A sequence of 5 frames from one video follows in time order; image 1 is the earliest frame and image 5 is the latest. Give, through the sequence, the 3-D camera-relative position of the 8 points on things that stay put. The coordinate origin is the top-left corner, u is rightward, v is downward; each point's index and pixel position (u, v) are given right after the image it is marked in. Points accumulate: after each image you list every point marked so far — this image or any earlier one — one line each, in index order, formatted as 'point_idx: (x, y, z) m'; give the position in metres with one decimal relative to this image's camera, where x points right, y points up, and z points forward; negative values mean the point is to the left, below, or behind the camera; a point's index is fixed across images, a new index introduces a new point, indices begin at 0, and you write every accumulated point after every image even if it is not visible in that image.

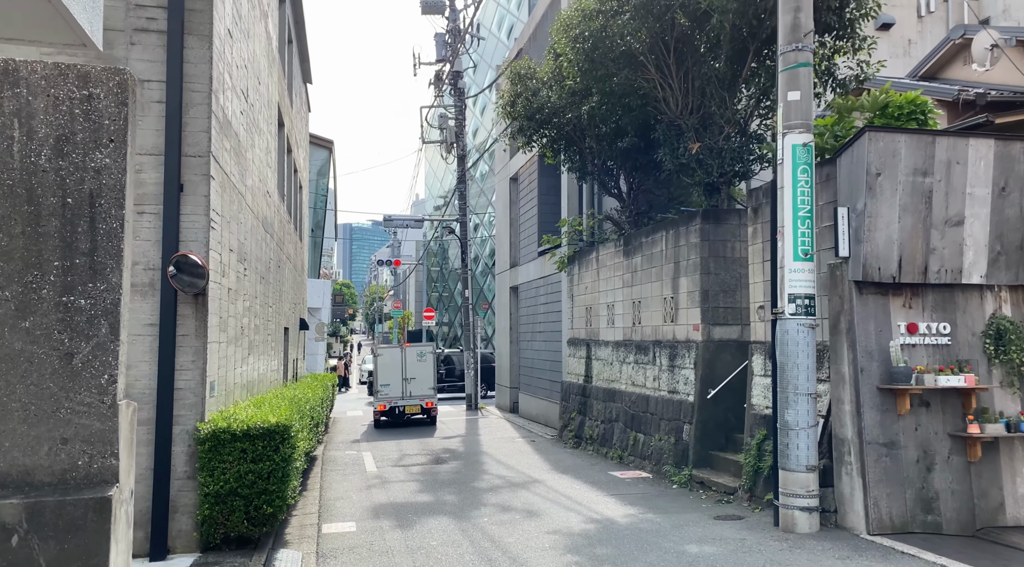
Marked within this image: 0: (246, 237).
0: (-3.5, +0.6, +9.5) m
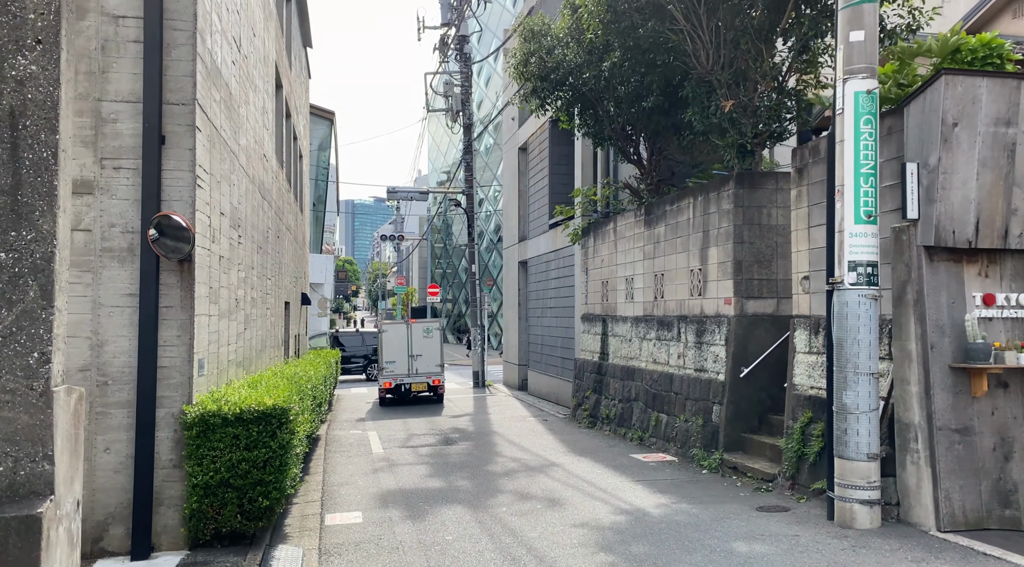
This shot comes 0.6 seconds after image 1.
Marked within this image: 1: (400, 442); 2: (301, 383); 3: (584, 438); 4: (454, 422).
0: (-3.3, +1.0, +8.7) m
1: (-2.0, -2.8, +13.0) m
2: (-2.9, -1.4, +10.0) m
3: (+1.3, -2.7, +12.7) m
4: (-1.2, -3.0, +15.6) m
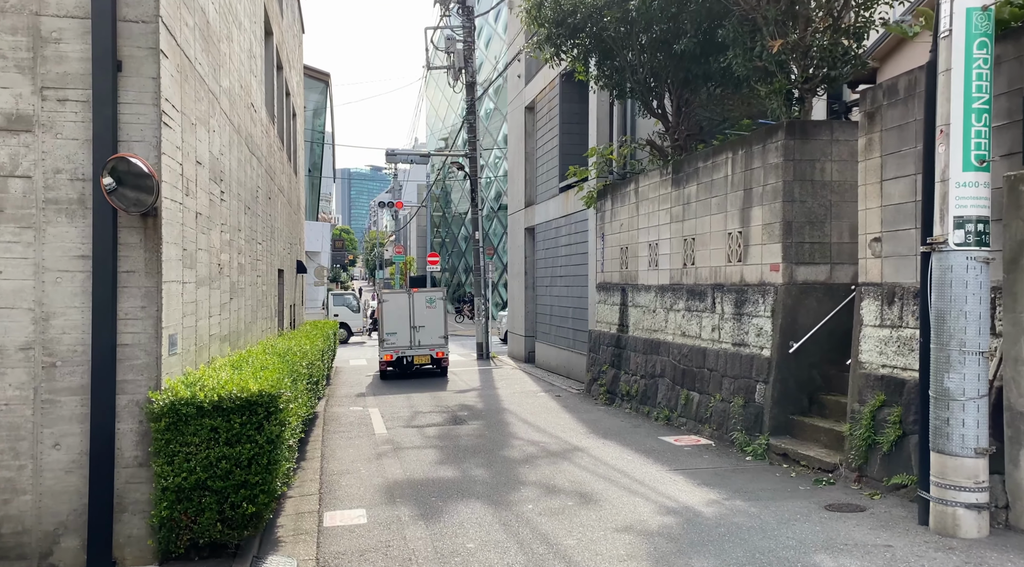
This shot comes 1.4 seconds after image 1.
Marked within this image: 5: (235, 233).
0: (-3.0, +1.4, +7.6) m
1: (-1.8, -2.3, +12.0) m
2: (-2.6, -0.9, +8.9) m
3: (+1.5, -2.2, +11.7) m
4: (-1.0, -2.3, +14.6) m
5: (-3.3, +0.6, +8.6) m
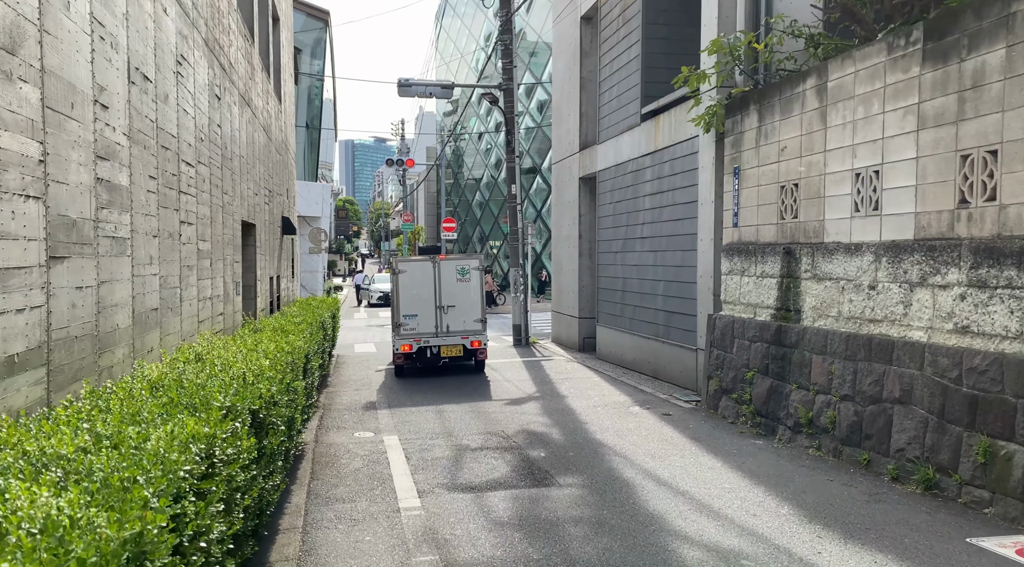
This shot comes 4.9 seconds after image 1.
0: (-1.9, +1.6, +2.6) m
1: (-0.7, -1.8, +7.2) m
2: (-1.5, -0.6, +4.0) m
3: (+2.6, -1.8, +6.9) m
4: (+0.1, -1.8, +9.8) m
5: (-2.2, +0.9, +3.6) m
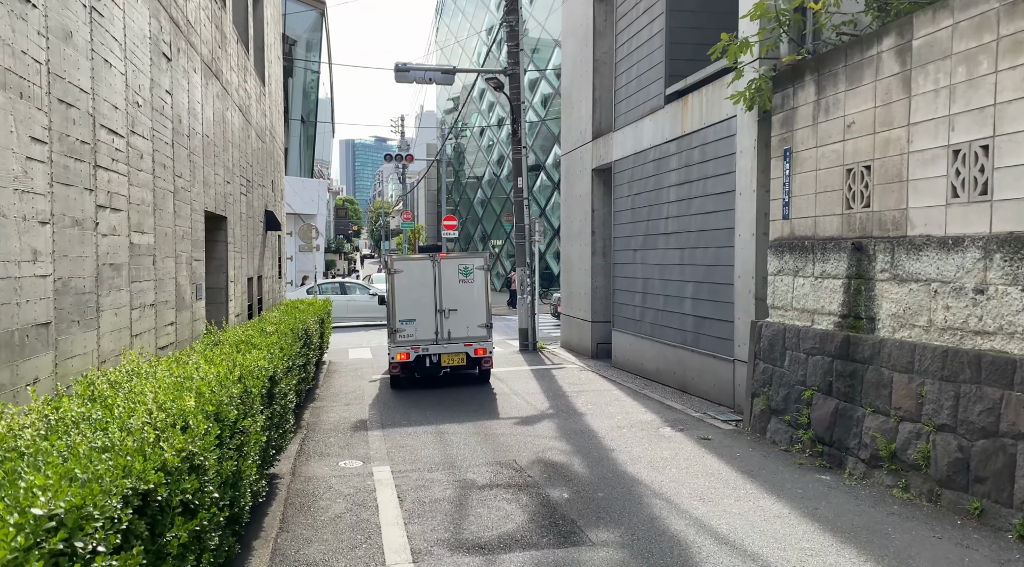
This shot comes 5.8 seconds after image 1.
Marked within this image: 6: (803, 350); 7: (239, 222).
0: (-1.8, +1.6, +1.2) m
1: (-0.5, -1.9, +5.8) m
2: (-1.4, -0.7, +2.6) m
3: (+2.8, -1.8, +5.5) m
4: (+0.2, -1.8, +8.4) m
5: (-2.0, +0.9, +2.2) m
6: (+3.1, -0.7, +7.6) m
7: (-3.8, +0.9, +10.1) m
